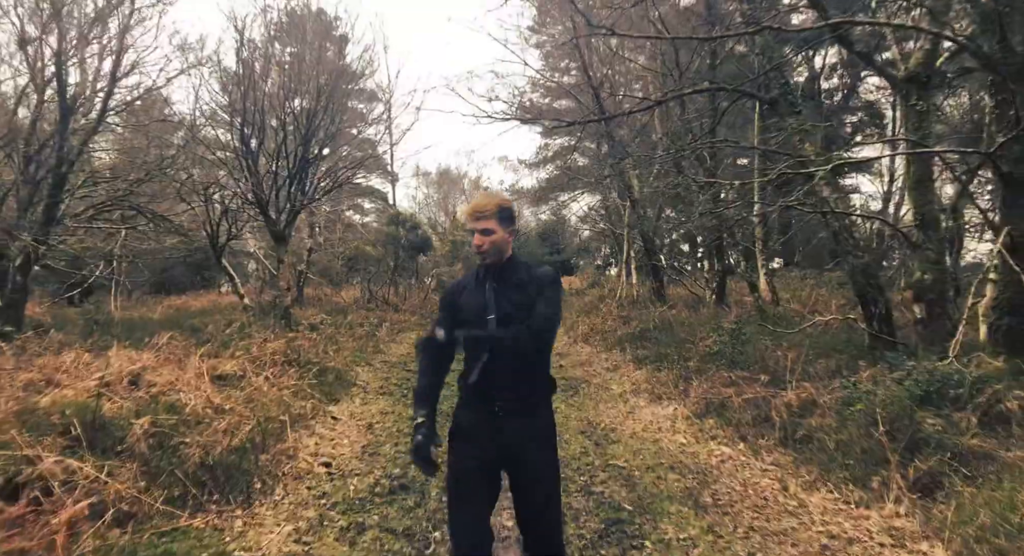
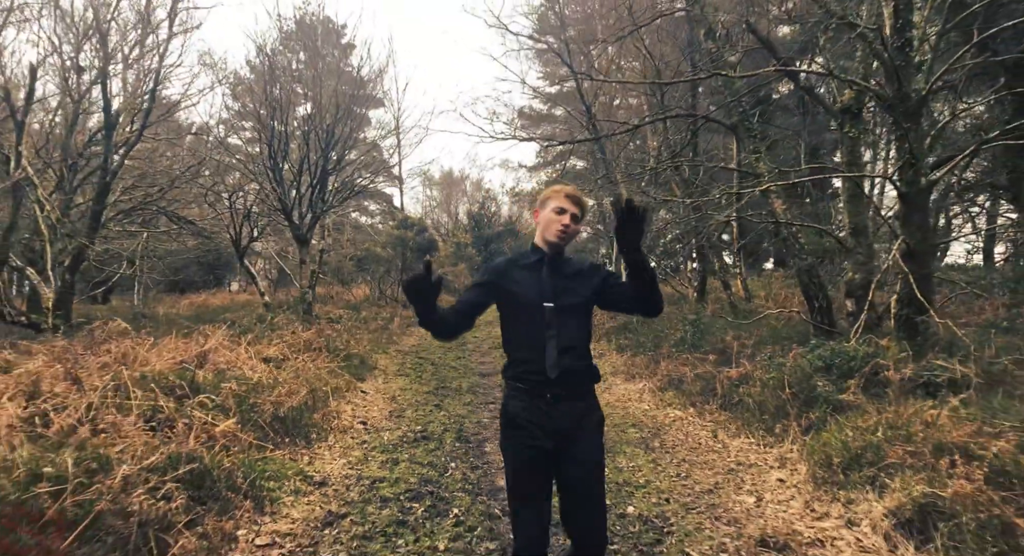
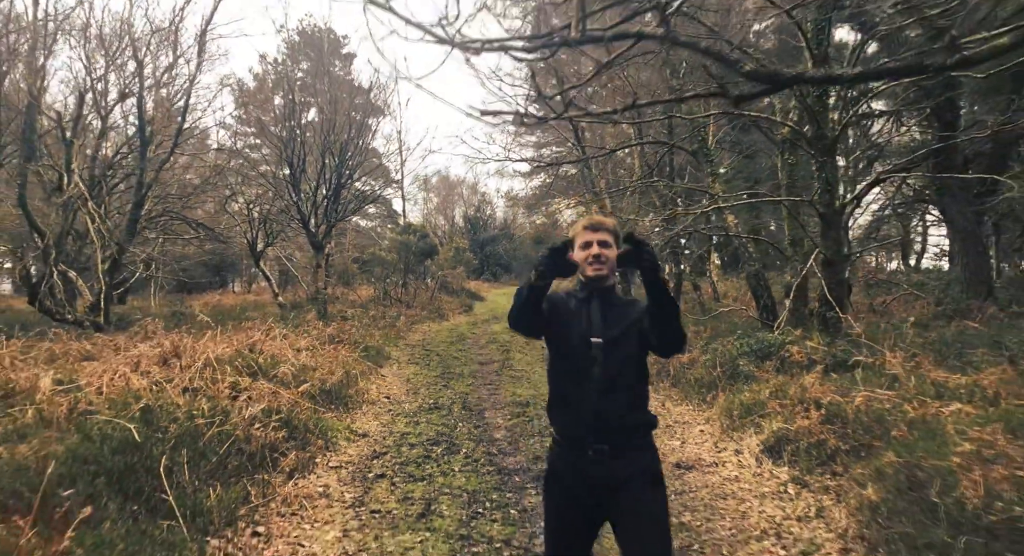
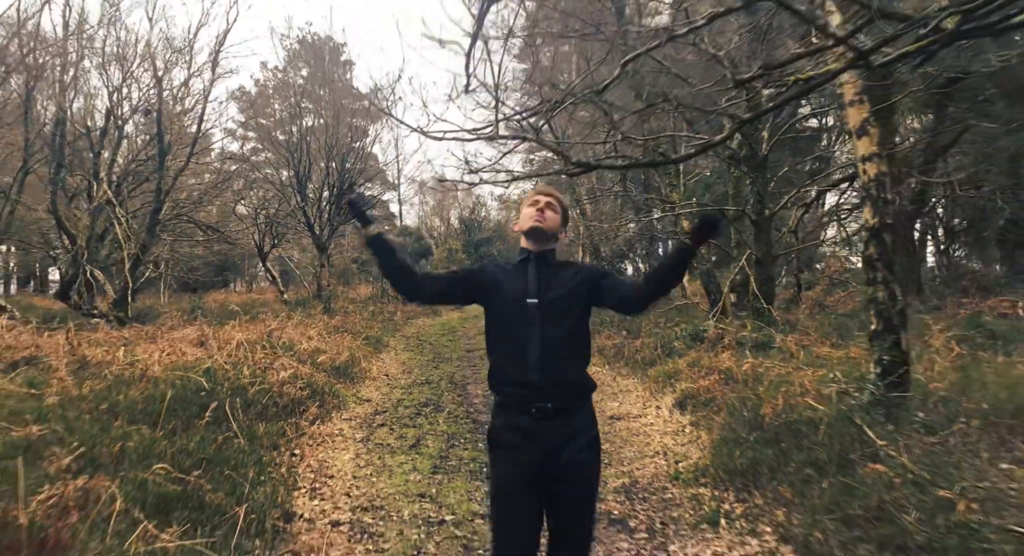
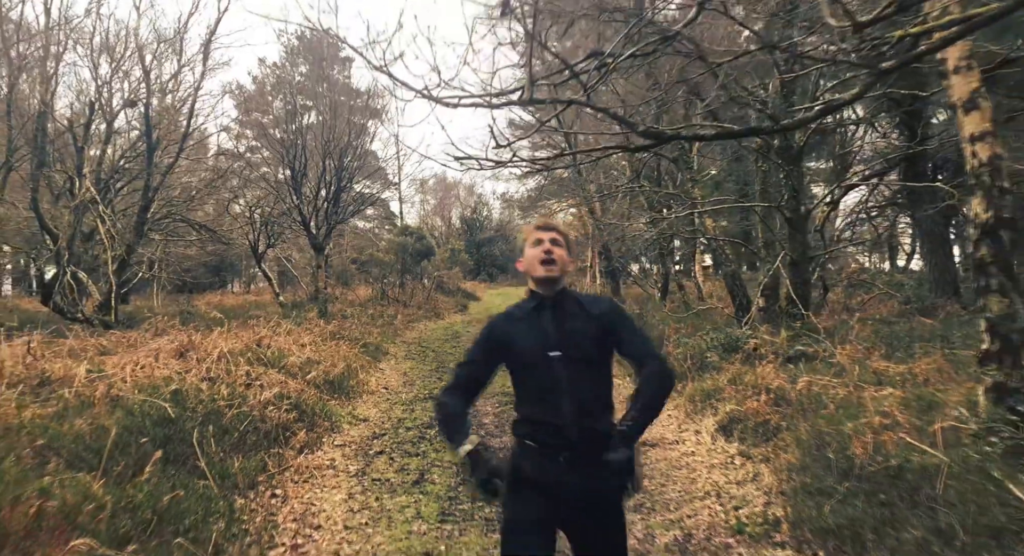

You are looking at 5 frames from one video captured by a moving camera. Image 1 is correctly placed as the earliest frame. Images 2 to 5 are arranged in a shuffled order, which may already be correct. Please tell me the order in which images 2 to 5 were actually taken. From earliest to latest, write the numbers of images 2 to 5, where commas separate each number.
2, 3, 5, 4
